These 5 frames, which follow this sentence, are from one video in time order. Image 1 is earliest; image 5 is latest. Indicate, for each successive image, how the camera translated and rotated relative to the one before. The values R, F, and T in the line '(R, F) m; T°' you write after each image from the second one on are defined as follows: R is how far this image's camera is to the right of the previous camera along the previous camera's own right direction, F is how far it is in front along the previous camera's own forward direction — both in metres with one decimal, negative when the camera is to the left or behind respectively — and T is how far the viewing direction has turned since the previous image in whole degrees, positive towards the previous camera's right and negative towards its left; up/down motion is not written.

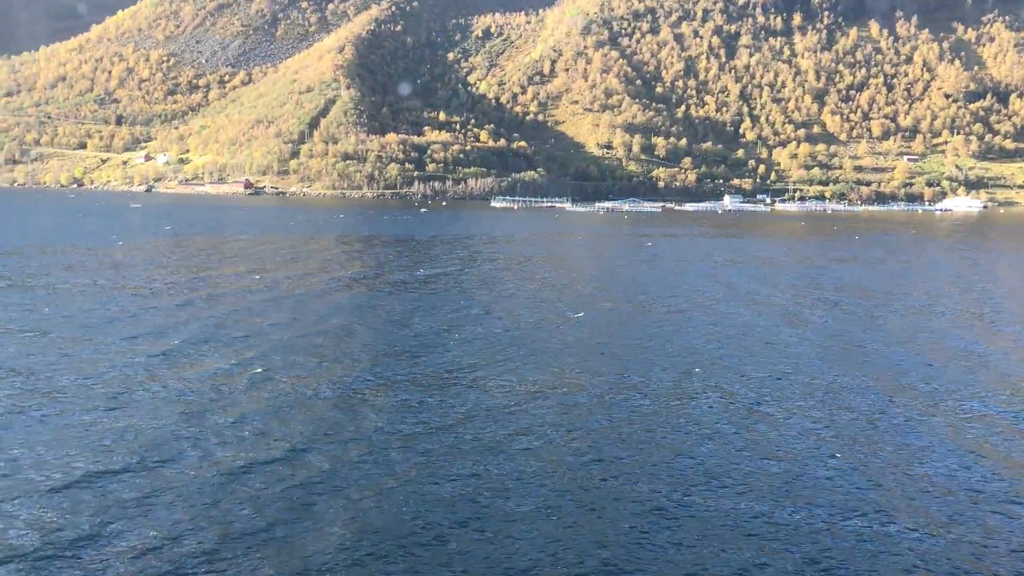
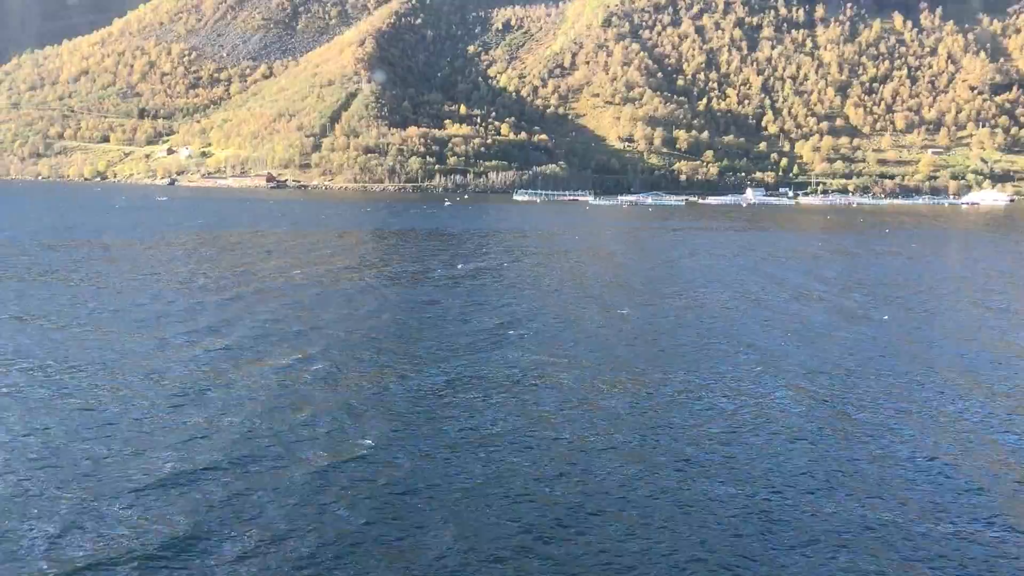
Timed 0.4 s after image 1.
(-0.9, +0.2) m; -1°
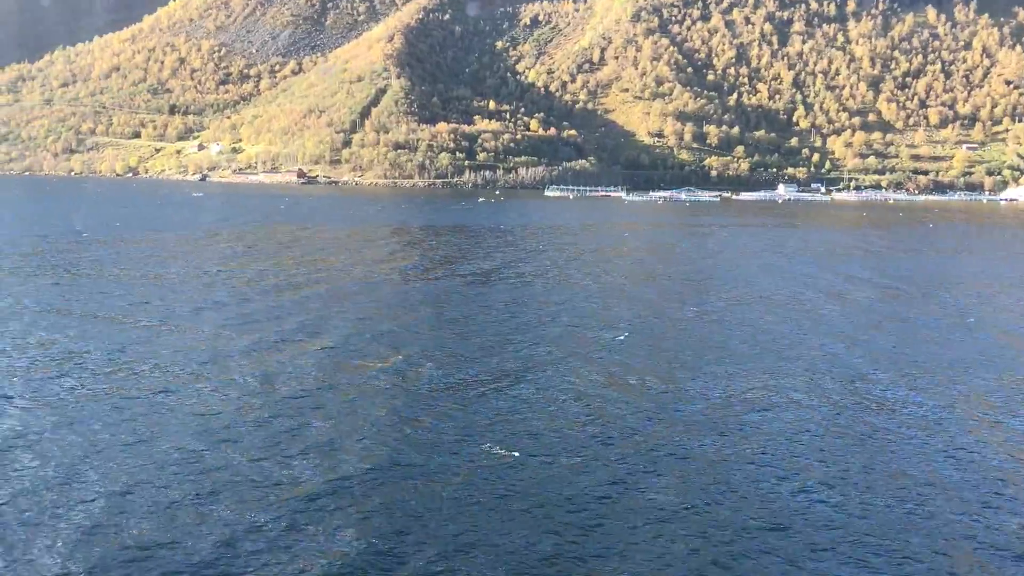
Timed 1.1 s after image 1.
(-1.5, +0.5) m; -1°
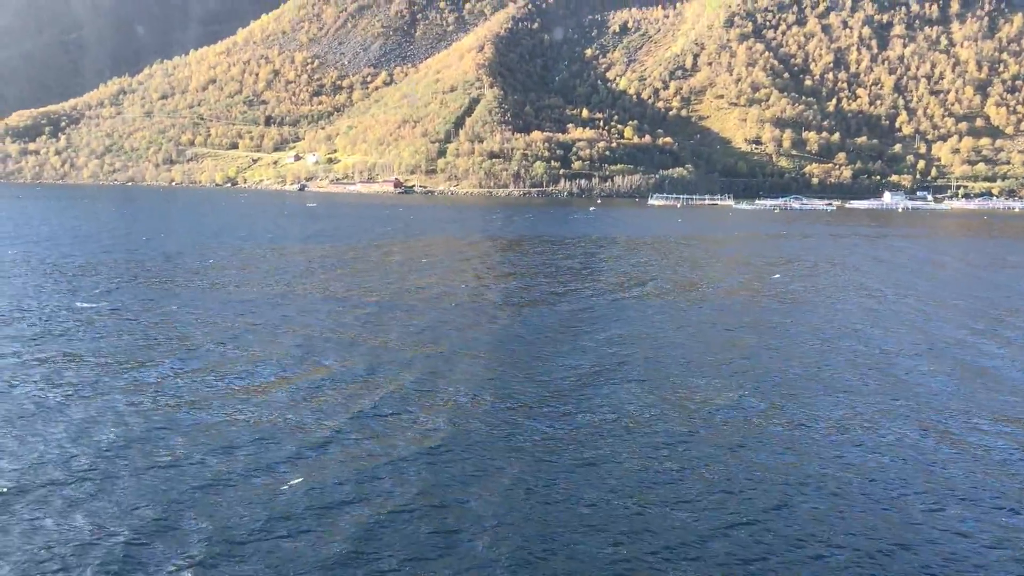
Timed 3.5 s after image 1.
(-5.3, +1.8) m; -4°
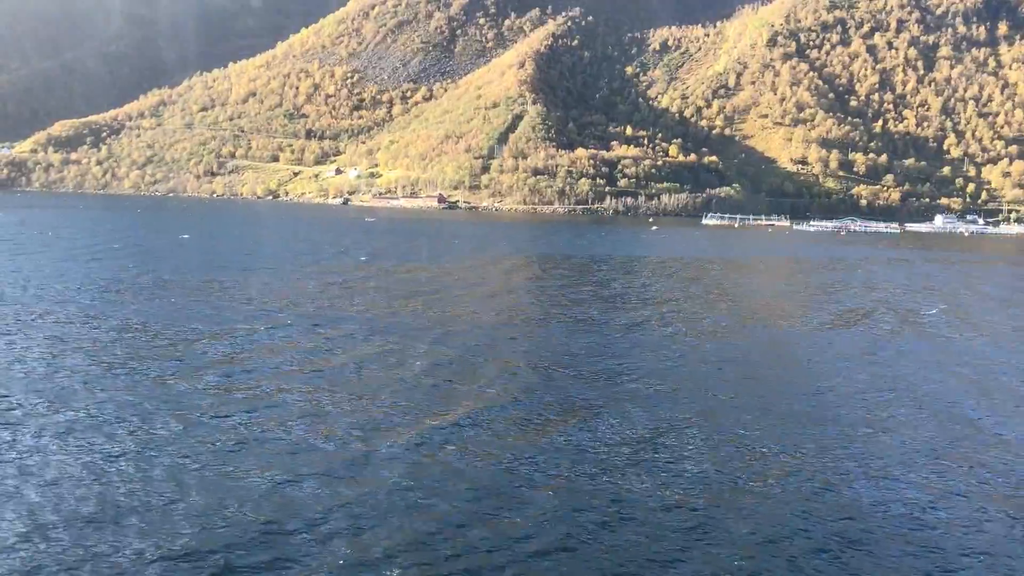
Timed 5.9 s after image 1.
(-5.3, +2.0) m; -1°
